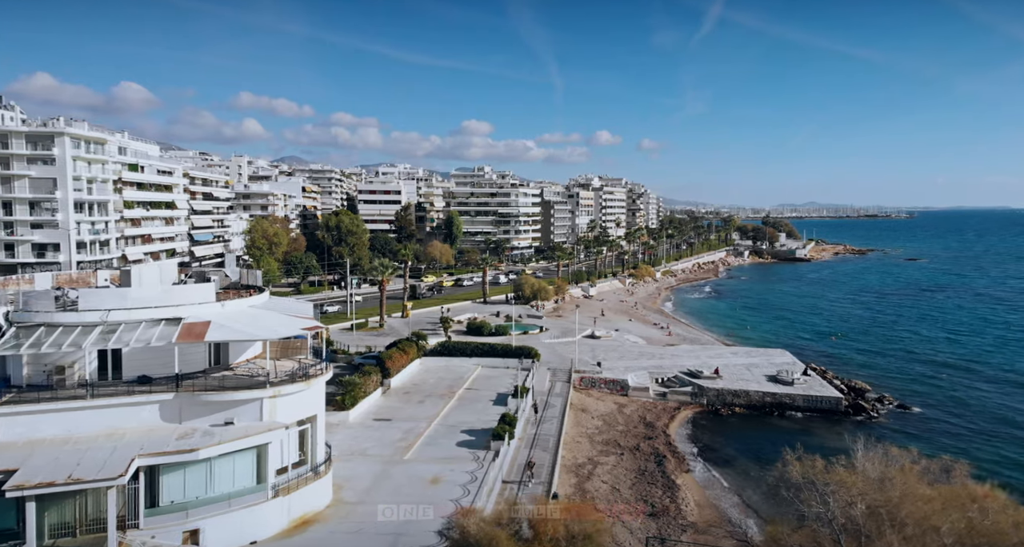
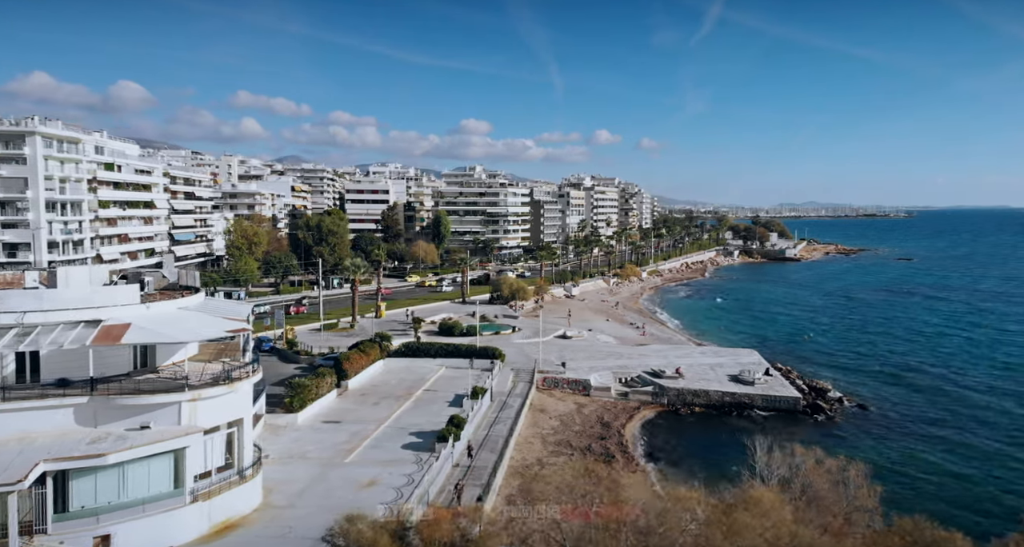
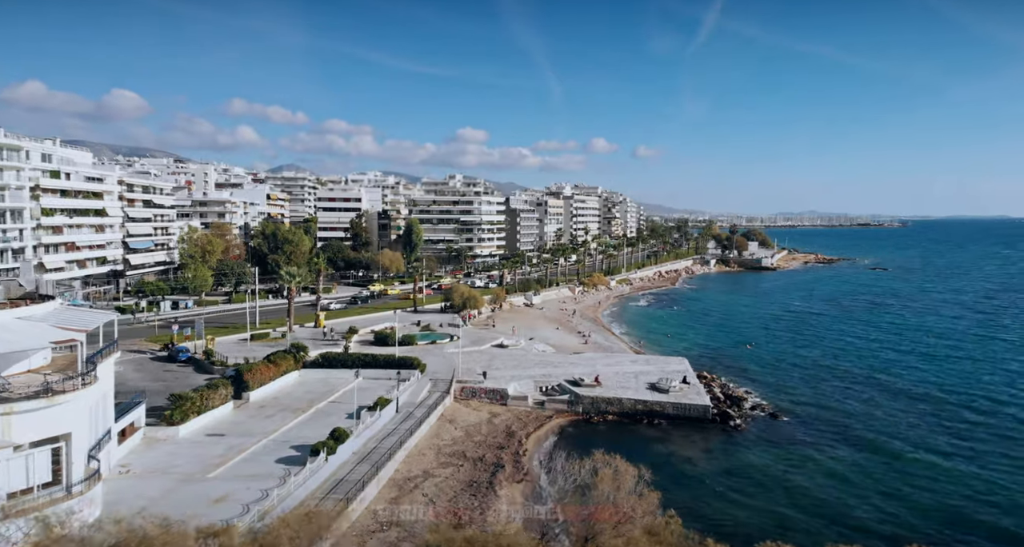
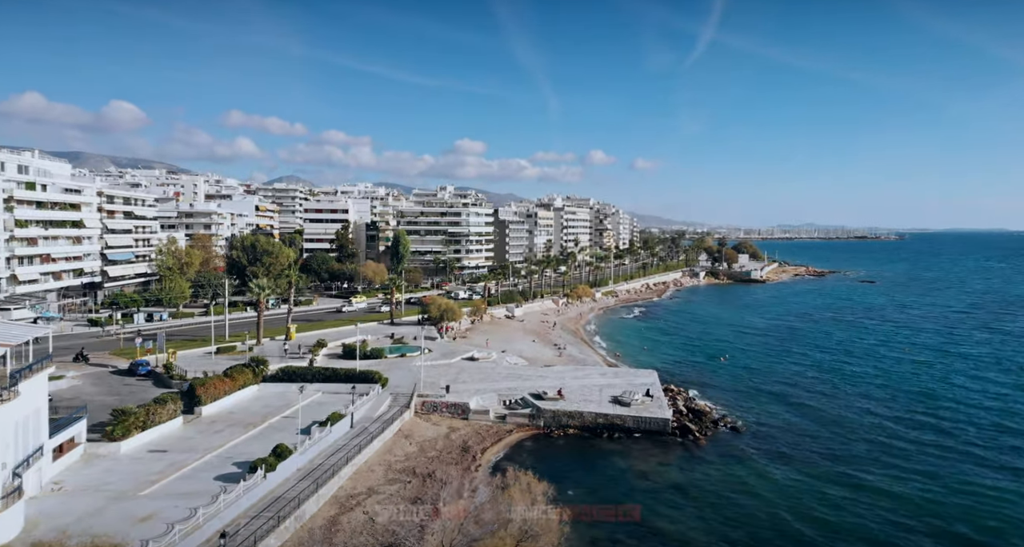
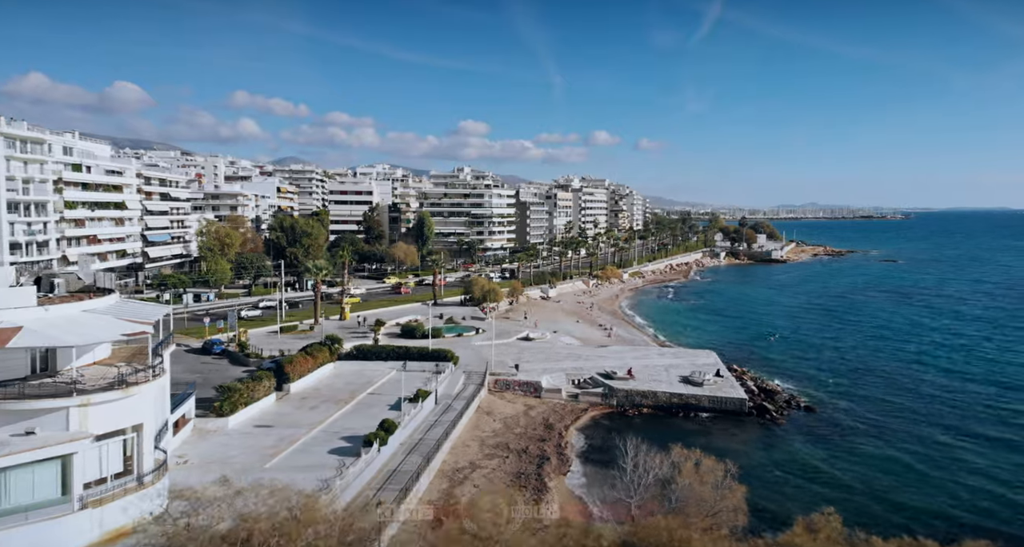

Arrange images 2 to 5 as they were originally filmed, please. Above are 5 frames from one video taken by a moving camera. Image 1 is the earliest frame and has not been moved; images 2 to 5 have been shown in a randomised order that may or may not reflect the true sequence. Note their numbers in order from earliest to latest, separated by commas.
2, 5, 3, 4
